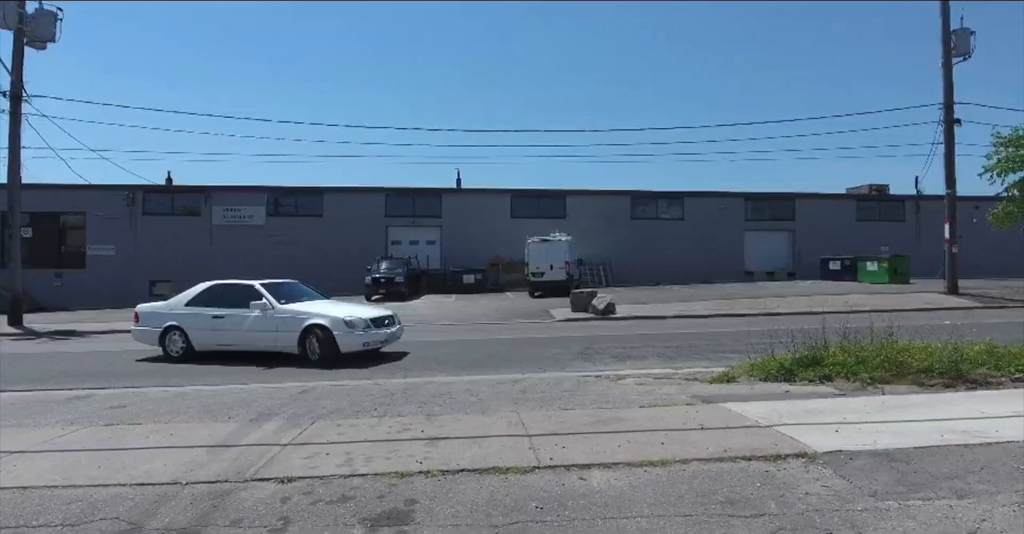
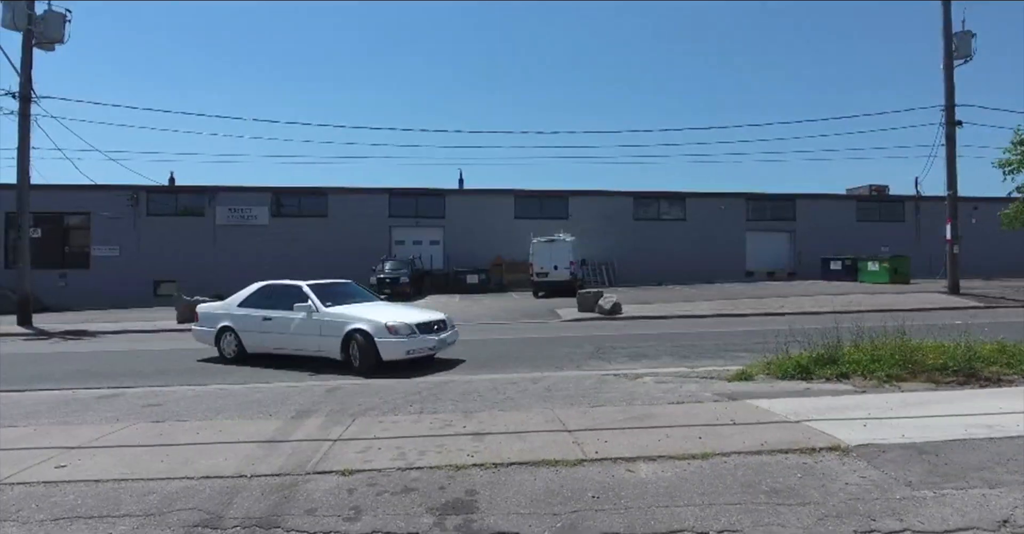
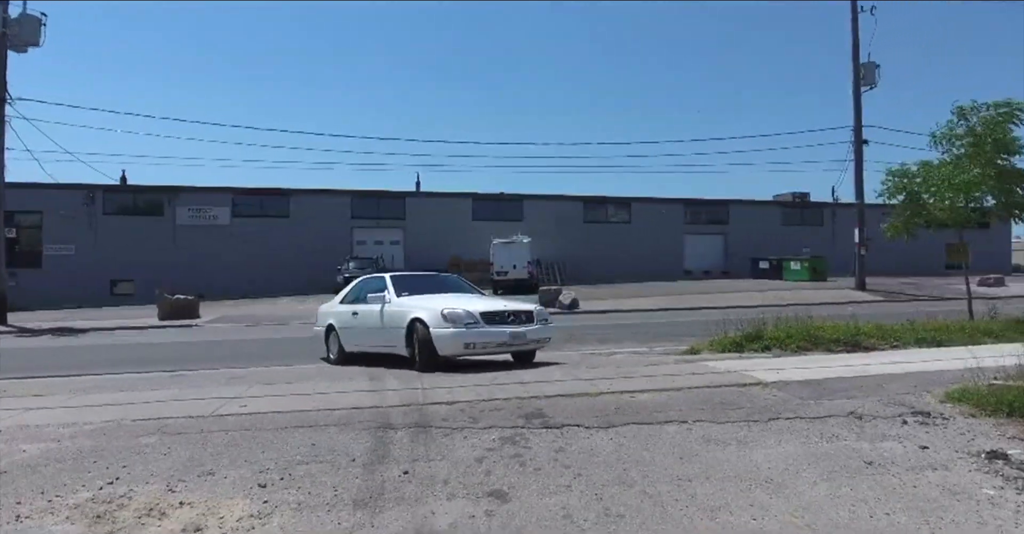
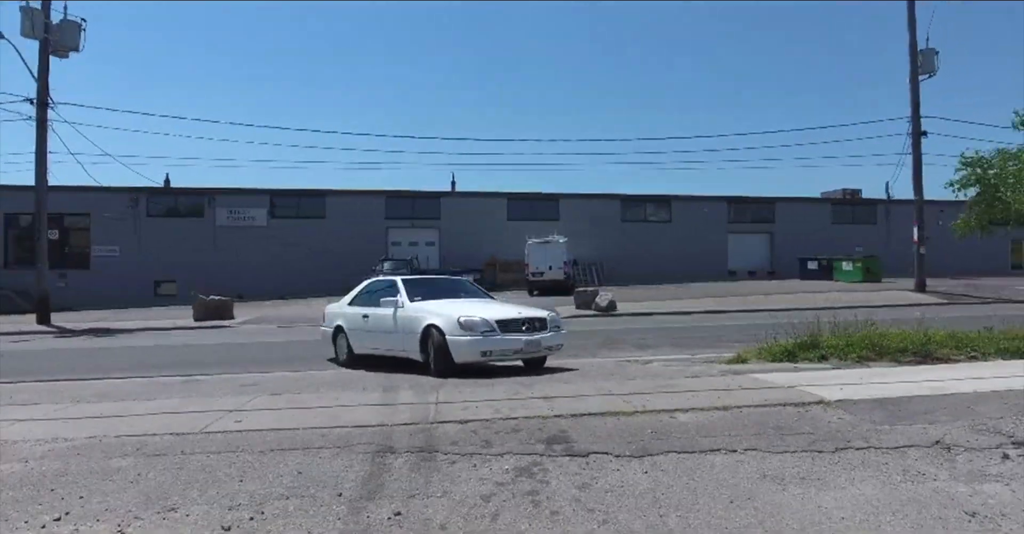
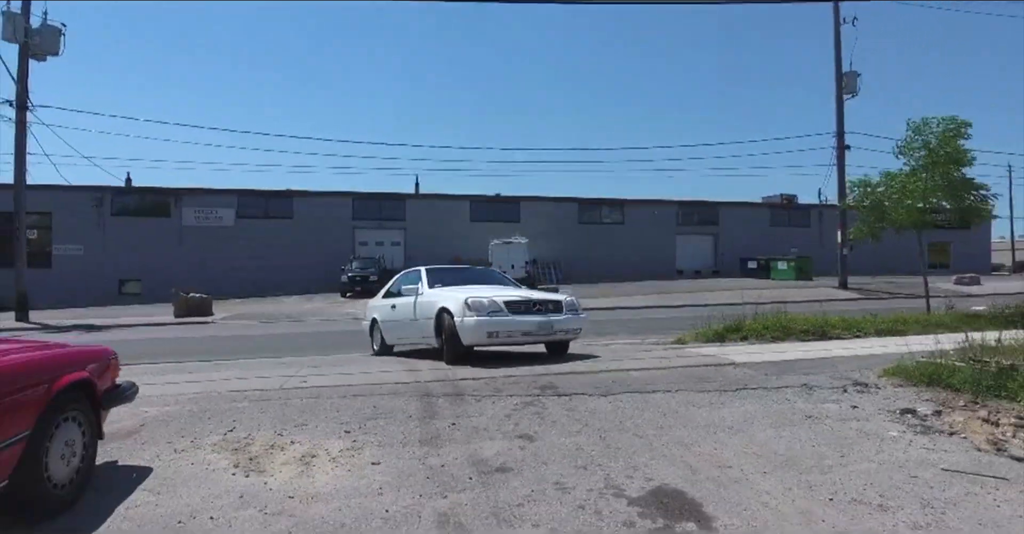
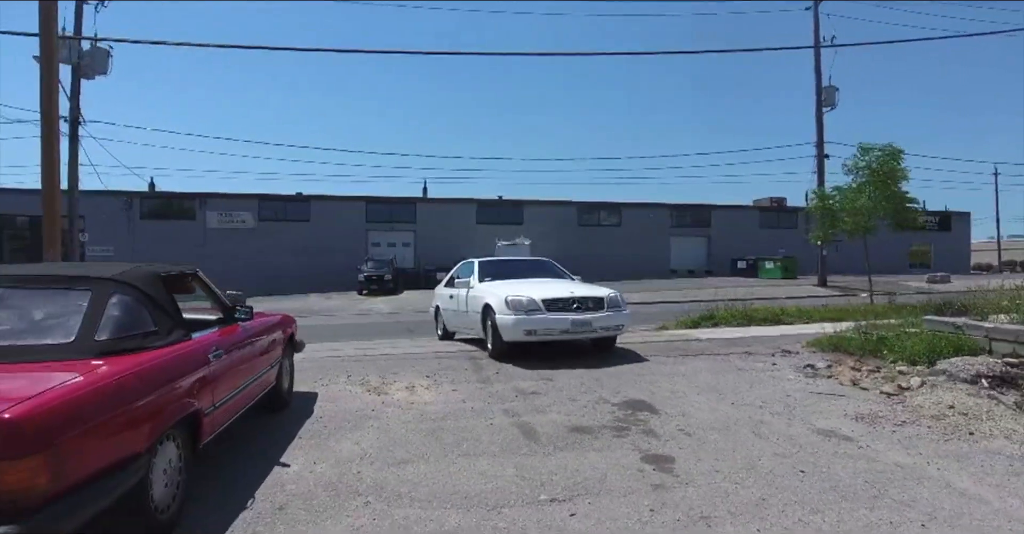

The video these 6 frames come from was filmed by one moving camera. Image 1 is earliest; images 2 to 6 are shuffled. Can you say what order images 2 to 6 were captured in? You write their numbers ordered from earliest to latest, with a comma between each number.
2, 4, 3, 5, 6
